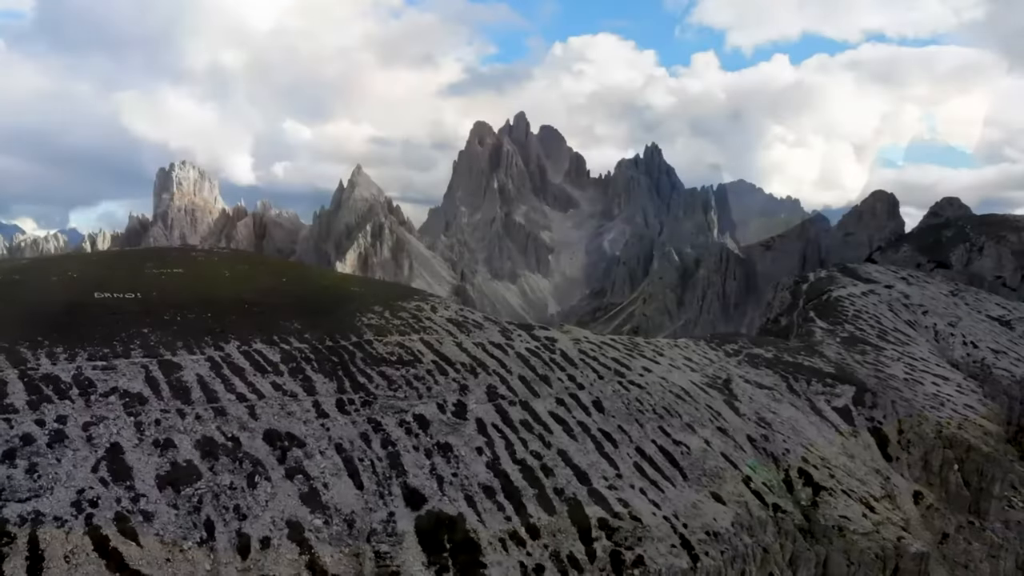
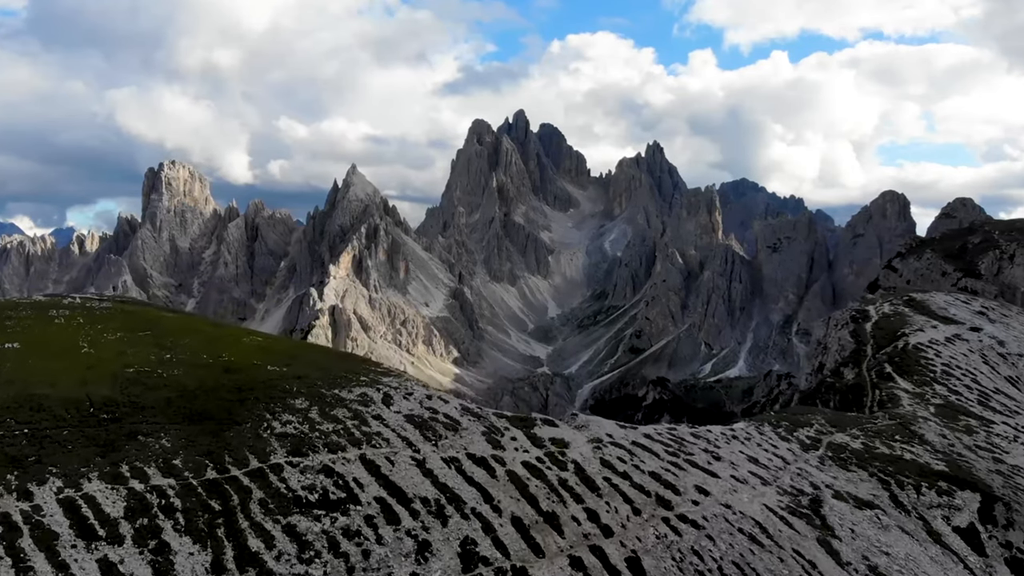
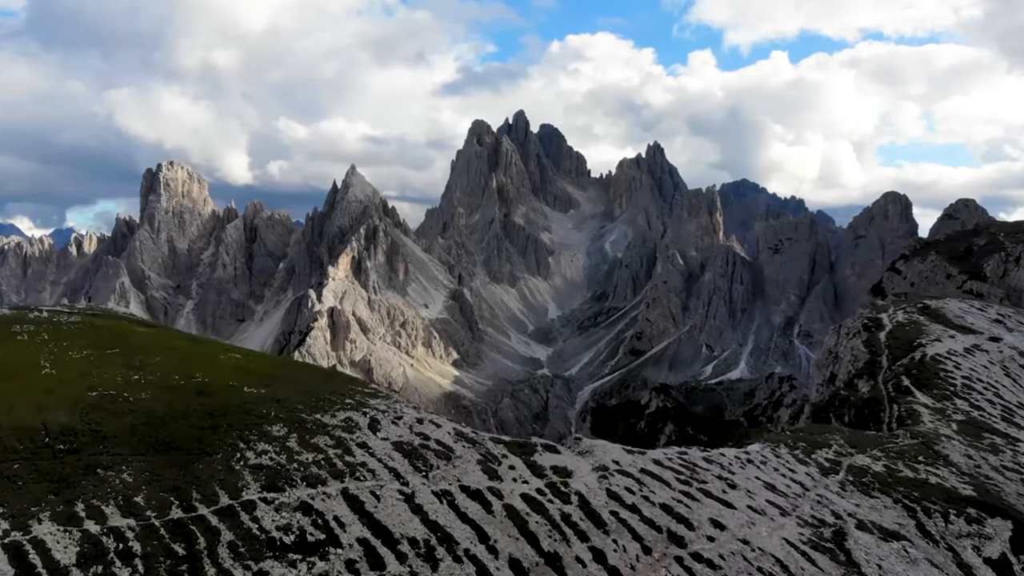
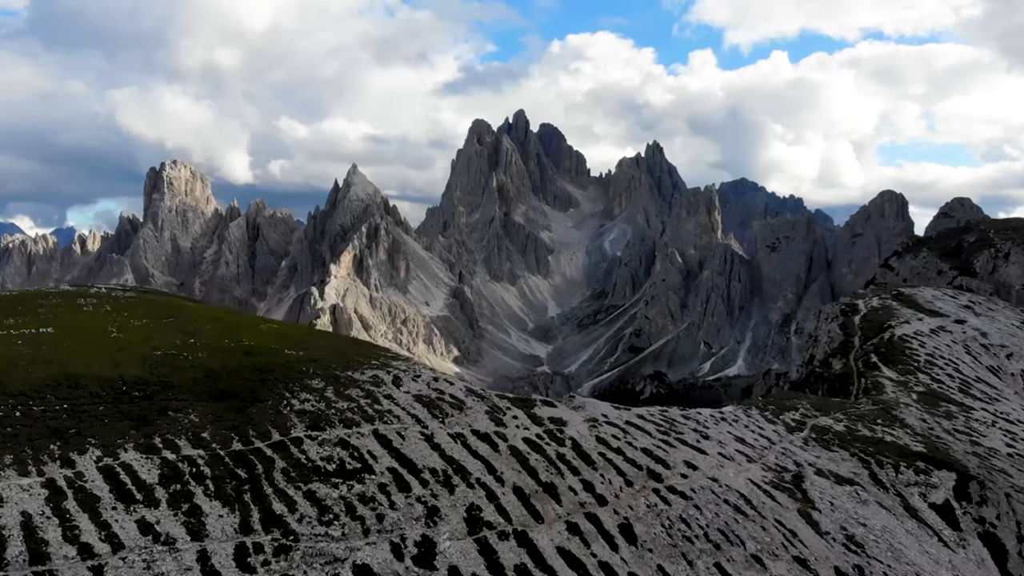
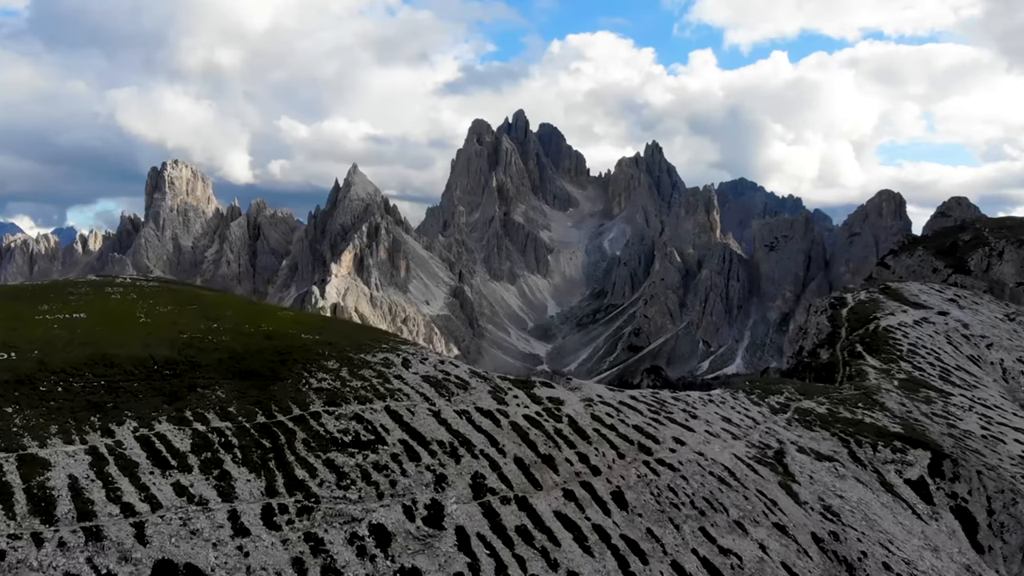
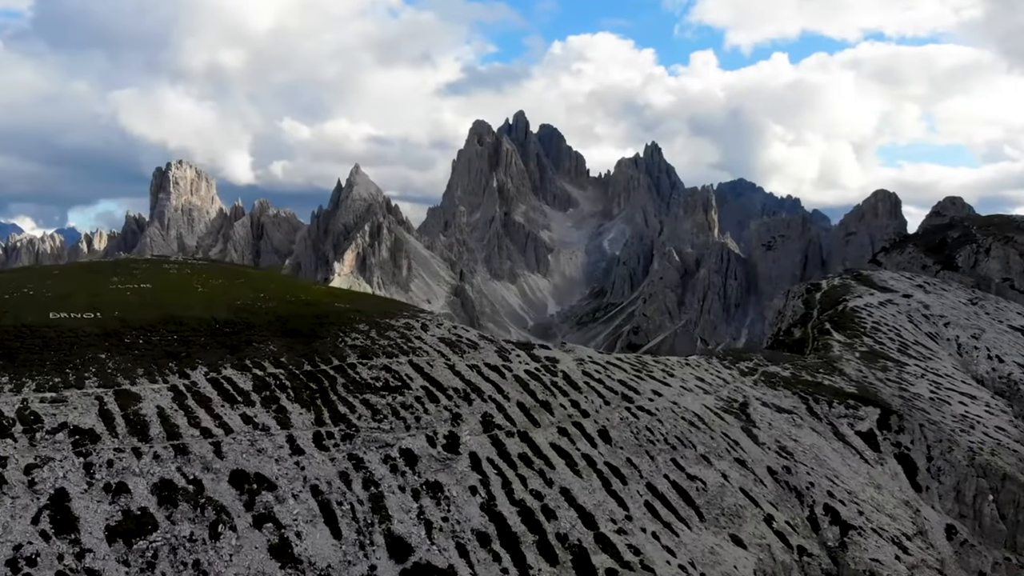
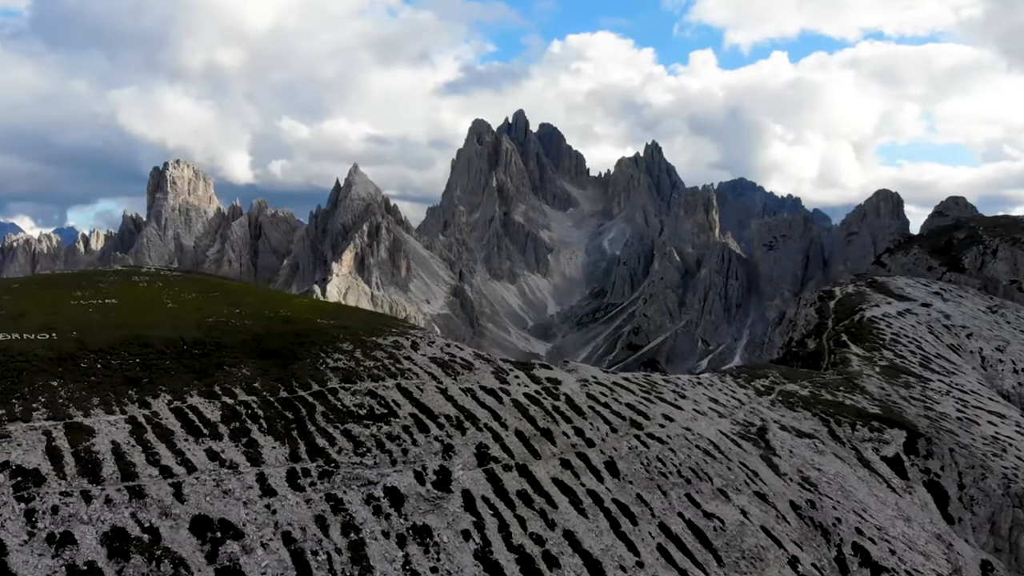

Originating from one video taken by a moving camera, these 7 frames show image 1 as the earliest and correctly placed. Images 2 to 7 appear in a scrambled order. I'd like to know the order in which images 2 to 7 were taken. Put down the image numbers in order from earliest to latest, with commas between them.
6, 7, 5, 4, 2, 3
